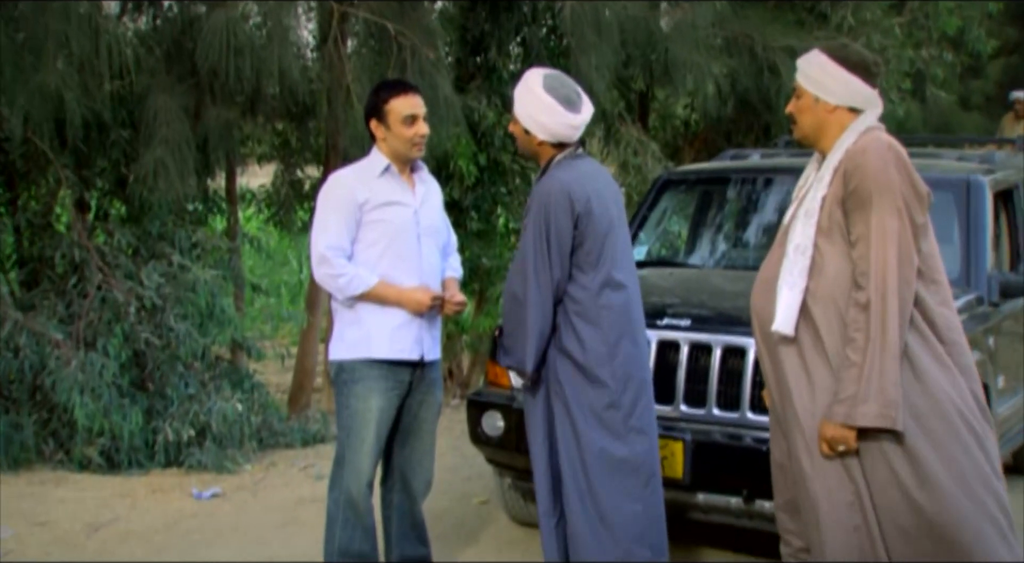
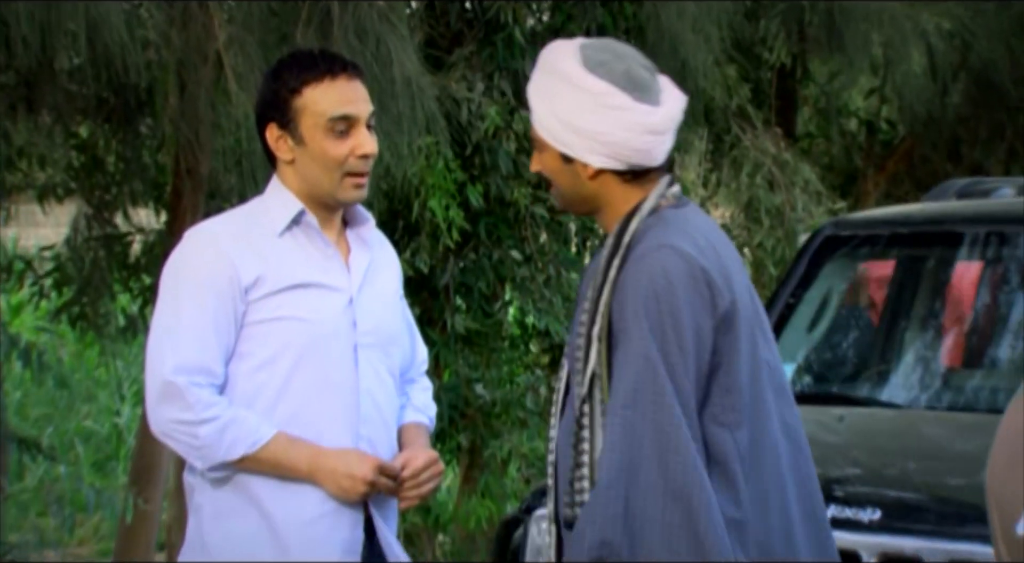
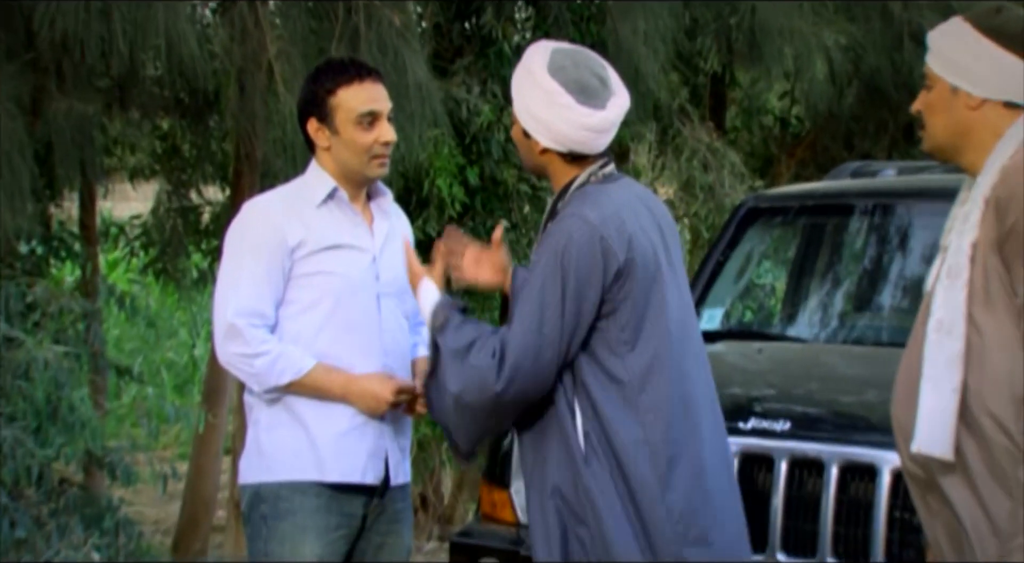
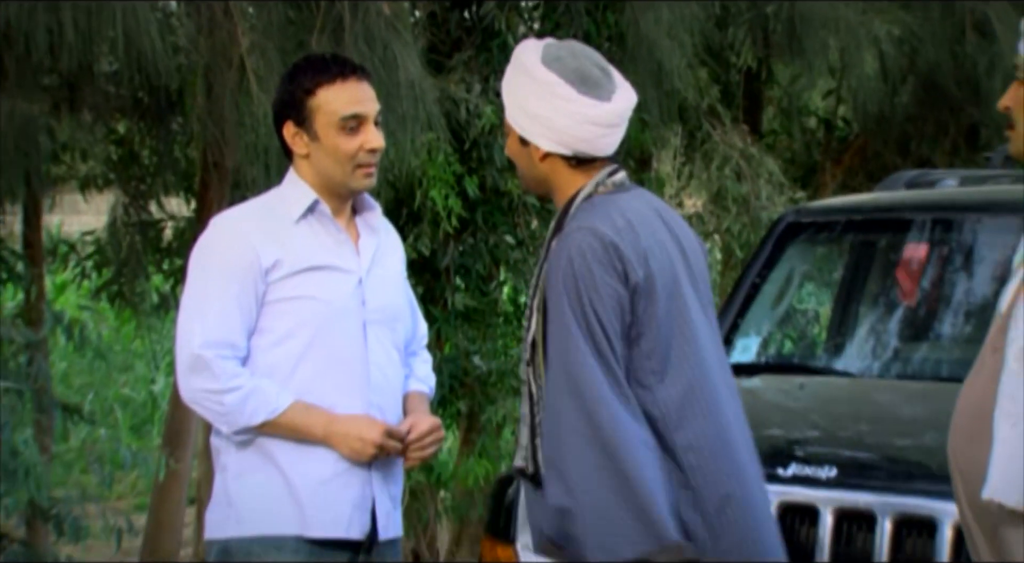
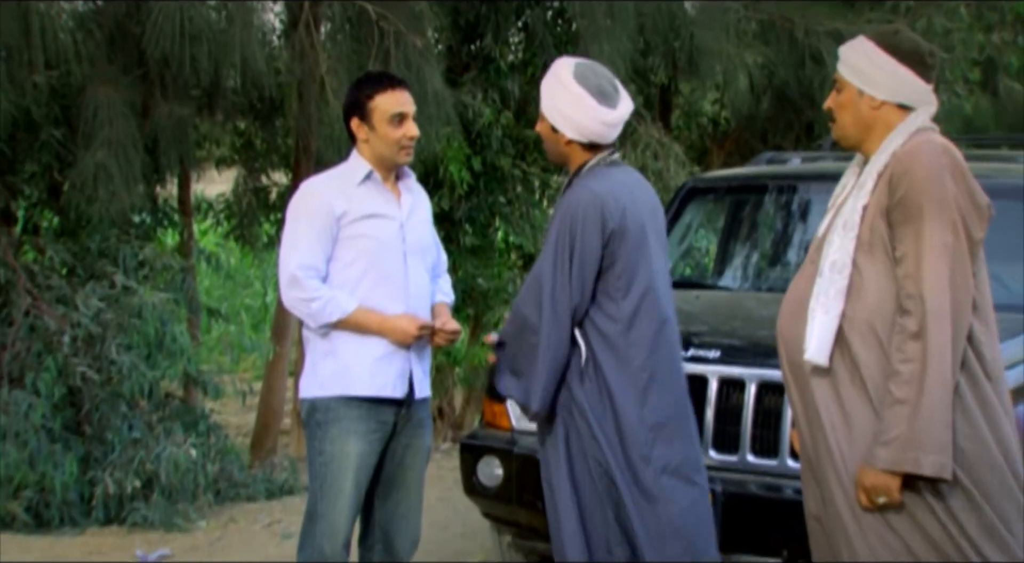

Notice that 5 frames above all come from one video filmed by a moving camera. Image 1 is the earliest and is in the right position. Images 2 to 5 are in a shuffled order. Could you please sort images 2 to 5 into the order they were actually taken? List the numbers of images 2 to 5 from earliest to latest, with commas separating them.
5, 3, 4, 2
